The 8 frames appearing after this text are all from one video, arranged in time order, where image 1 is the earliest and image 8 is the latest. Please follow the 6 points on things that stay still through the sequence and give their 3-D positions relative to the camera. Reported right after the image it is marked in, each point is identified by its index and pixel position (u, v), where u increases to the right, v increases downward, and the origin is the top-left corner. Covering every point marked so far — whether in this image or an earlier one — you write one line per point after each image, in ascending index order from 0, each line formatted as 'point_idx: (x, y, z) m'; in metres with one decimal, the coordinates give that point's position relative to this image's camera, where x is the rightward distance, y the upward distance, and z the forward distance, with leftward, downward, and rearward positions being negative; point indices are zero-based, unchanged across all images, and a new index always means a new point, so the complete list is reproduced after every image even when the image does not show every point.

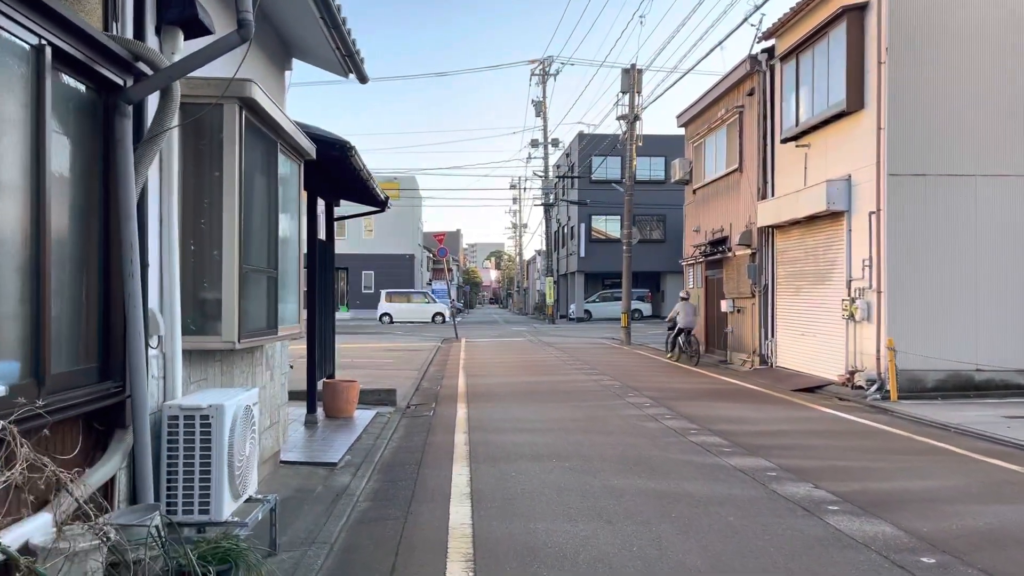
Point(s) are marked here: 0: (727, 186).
0: (+4.4, +2.1, +19.5) m
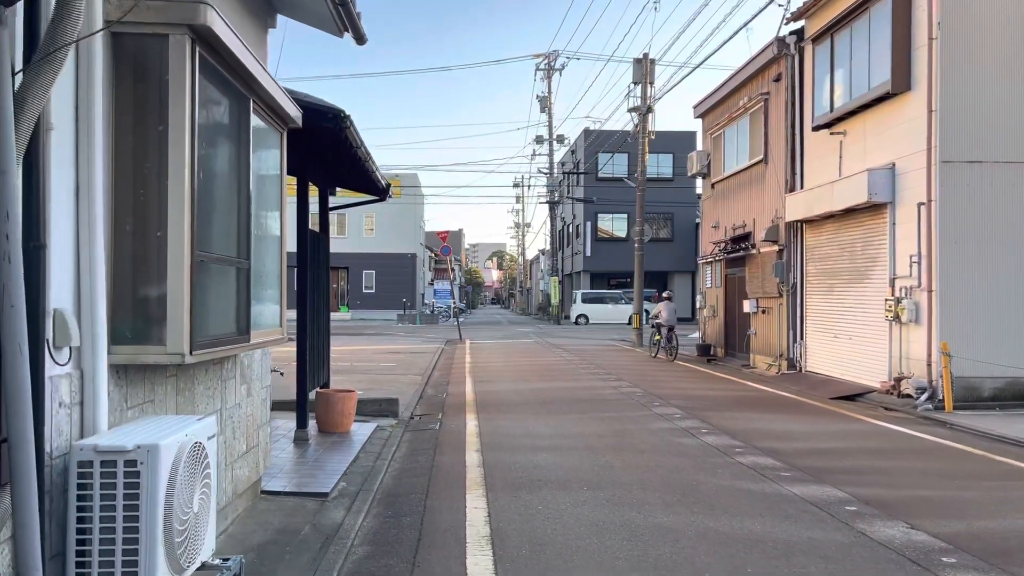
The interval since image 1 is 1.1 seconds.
0: (+4.6, +2.1, +18.3) m
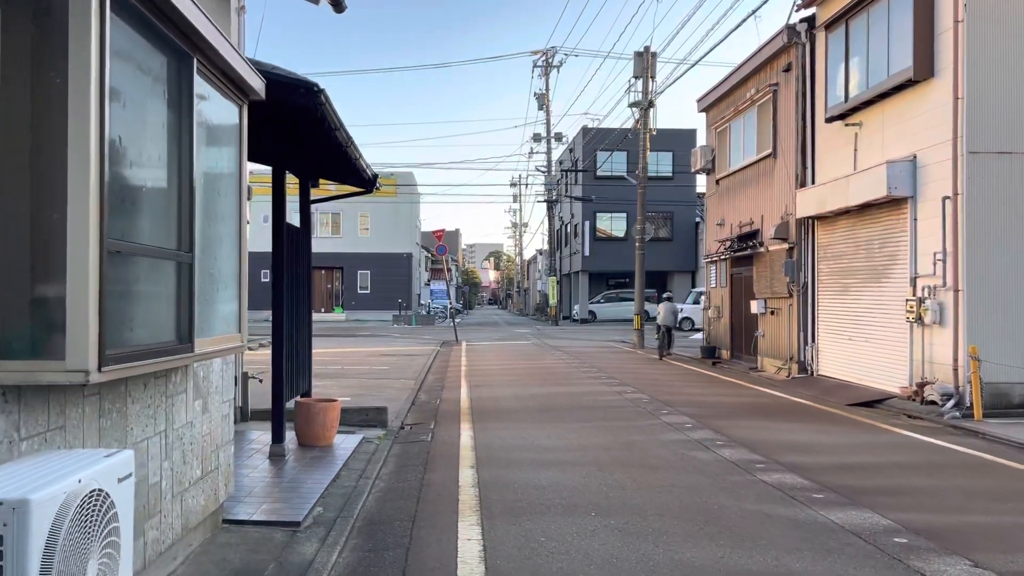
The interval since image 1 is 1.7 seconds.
0: (+4.5, +2.1, +17.6) m
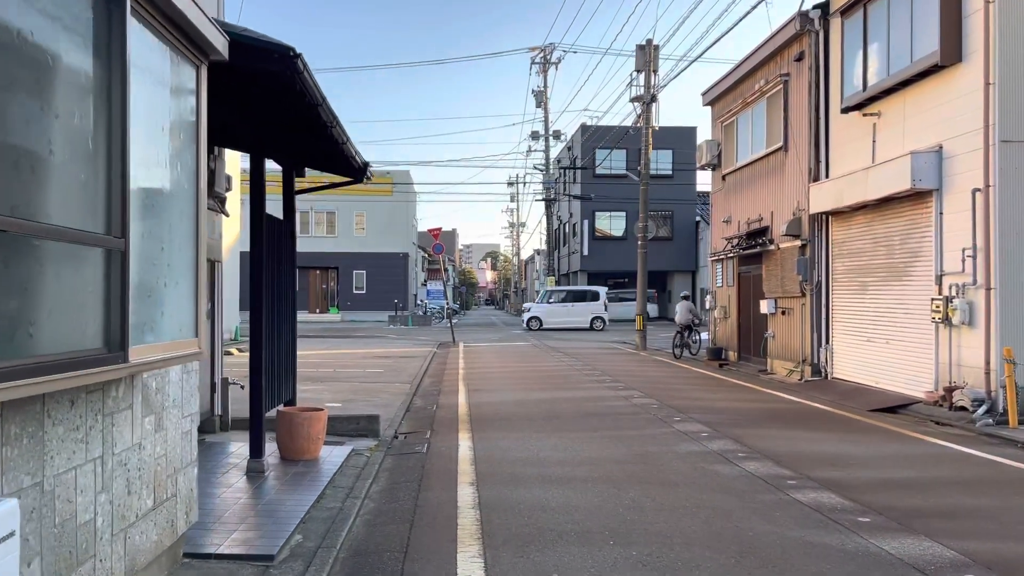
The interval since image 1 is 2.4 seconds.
0: (+4.5, +2.1, +16.9) m
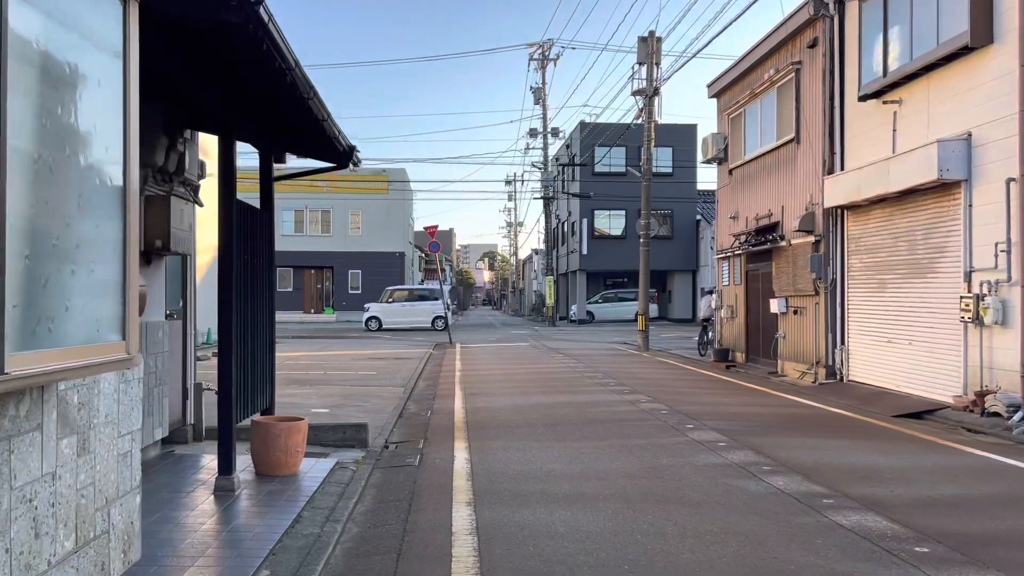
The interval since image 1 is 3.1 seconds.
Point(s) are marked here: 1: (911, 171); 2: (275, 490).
0: (+4.5, +2.2, +16.2) m
1: (+4.7, +1.4, +11.2) m
2: (-1.5, -1.3, +6.1) m
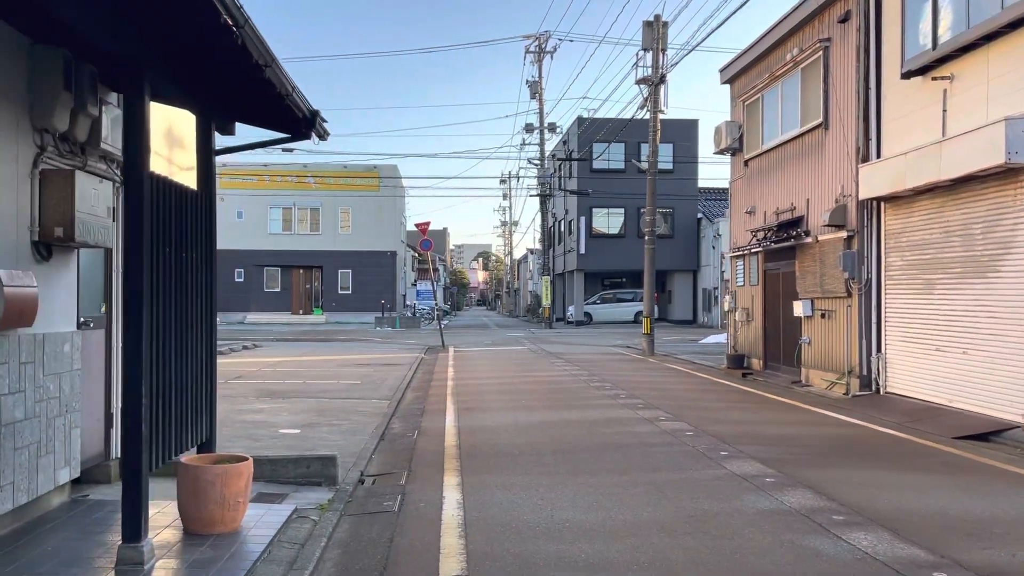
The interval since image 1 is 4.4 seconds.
0: (+4.5, +2.1, +14.7) m
1: (+4.7, +1.4, +9.8) m
2: (-1.5, -1.3, +4.6) m
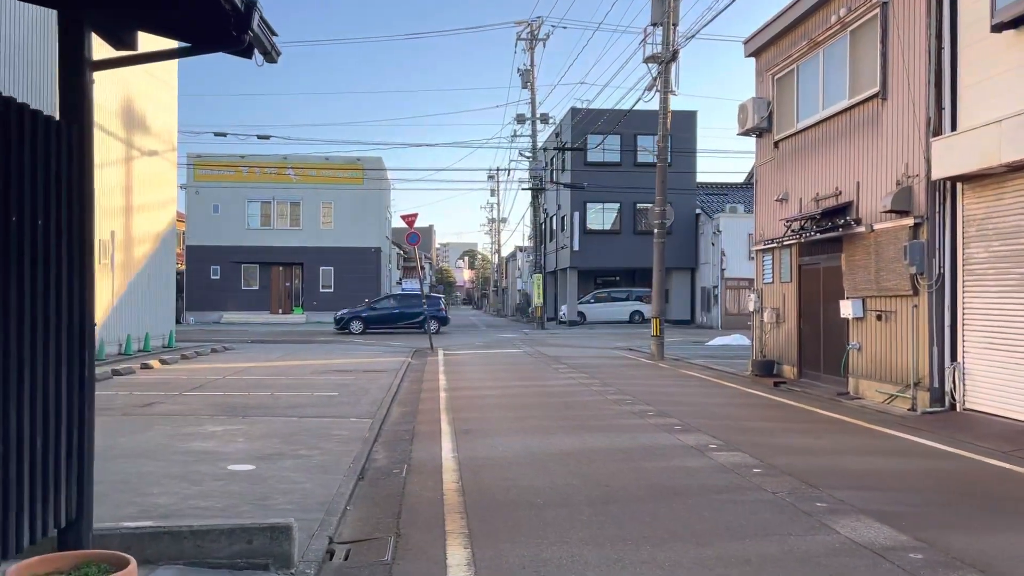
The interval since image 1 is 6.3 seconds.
0: (+4.5, +2.2, +12.7) m
1: (+4.8, +1.4, +7.8) m
2: (-1.3, -1.3, +2.5) m
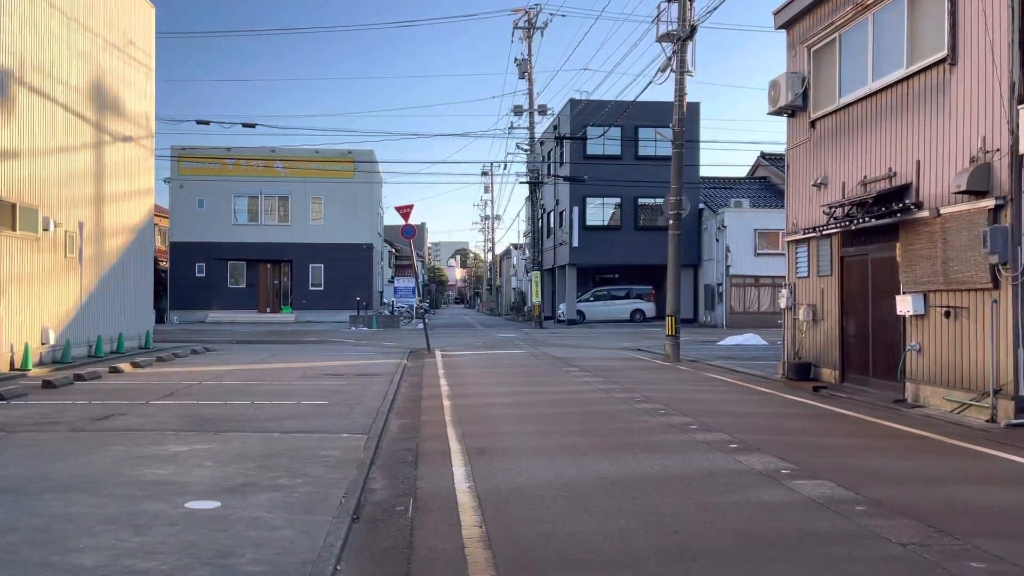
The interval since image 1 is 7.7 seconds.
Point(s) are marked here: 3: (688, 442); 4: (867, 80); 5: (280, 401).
0: (+4.7, +2.3, +11.2) m
1: (+5.0, +1.5, +6.3) m
2: (-1.0, -1.2, +1.0) m
3: (+1.5, -1.3, +8.0) m
4: (+4.6, +2.7, +12.2) m
5: (-2.7, -1.3, +11.3) m
